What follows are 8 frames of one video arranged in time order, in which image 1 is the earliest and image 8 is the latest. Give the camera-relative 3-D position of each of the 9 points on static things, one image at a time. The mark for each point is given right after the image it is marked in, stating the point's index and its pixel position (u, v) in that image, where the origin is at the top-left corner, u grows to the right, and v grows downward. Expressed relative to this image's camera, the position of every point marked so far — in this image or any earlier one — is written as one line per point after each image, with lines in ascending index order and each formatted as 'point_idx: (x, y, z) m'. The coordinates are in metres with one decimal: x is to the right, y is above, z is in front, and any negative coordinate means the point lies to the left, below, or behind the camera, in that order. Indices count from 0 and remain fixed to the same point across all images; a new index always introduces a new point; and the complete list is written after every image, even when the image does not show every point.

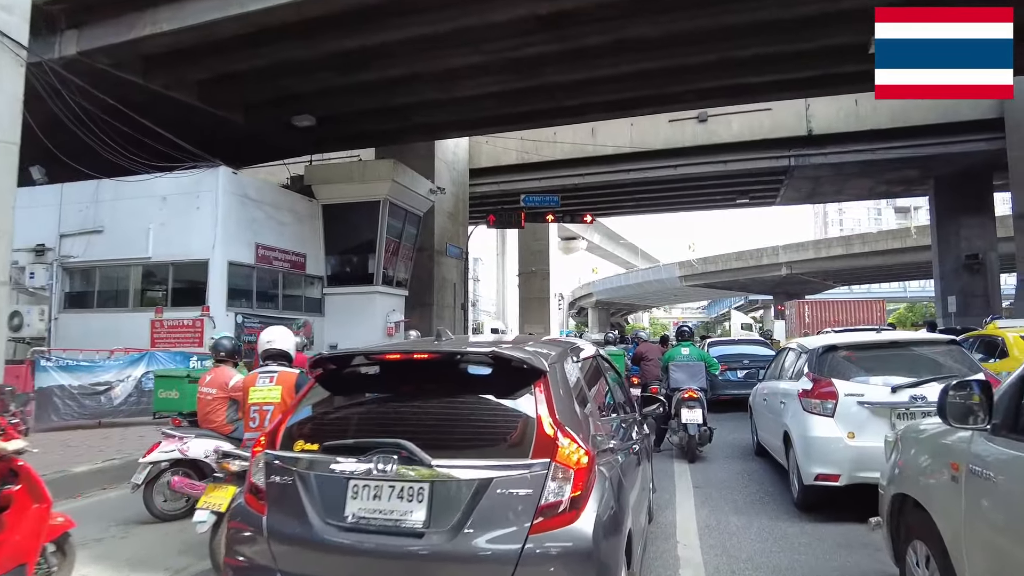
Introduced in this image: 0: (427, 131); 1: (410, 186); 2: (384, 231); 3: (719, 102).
0: (-2.2, +4.1, +17.7) m
1: (-2.5, +2.4, +15.8) m
2: (-3.0, +1.3, +15.5) m
3: (+4.8, +4.3, +15.7) m
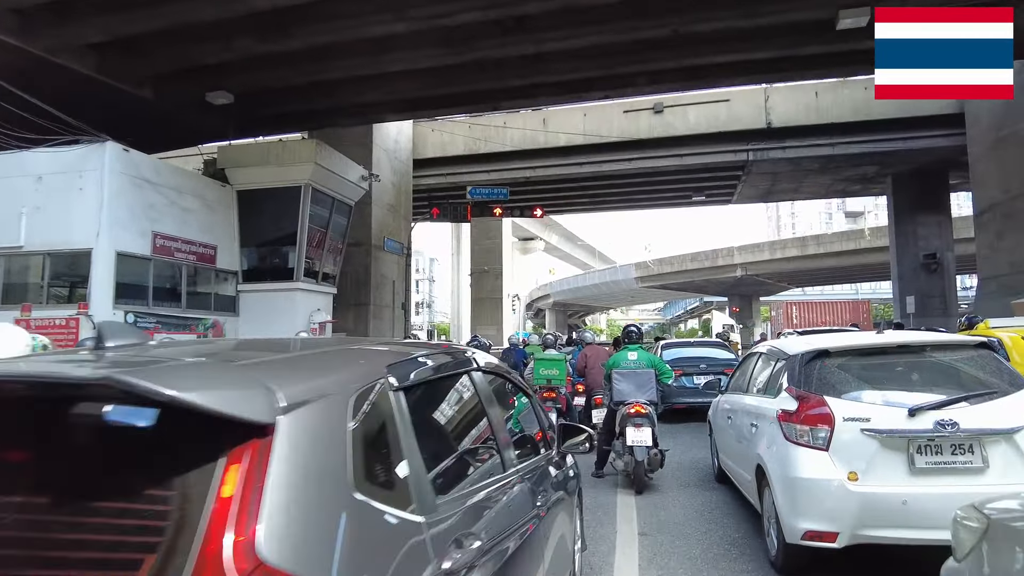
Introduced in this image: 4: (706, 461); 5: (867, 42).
0: (-3.6, +4.2, +16.1) m
1: (-3.8, +2.5, +14.2) m
2: (-4.3, +1.3, +13.9) m
3: (+3.5, +4.4, +14.5) m
4: (+2.0, -1.8, +6.9) m
5: (+6.7, +4.6, +12.6) m
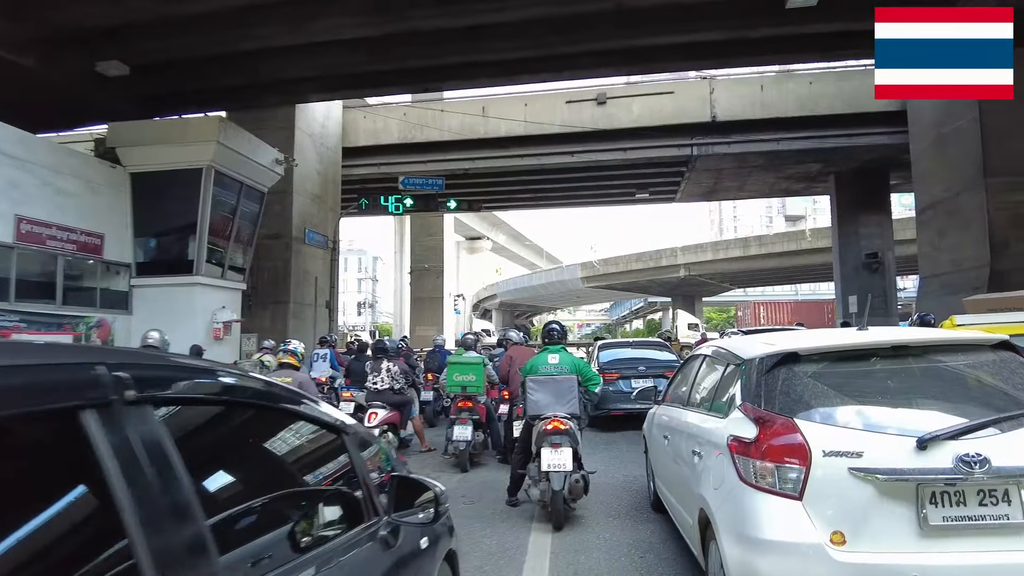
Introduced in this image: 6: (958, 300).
0: (-5.1, +4.3, +14.7) m
1: (-5.1, +2.6, +12.8) m
2: (-5.6, +1.4, +12.4) m
3: (+2.1, +4.5, +13.7) m
4: (+1.1, -1.7, +5.9) m
5: (+5.4, +4.7, +11.9) m
6: (+10.2, -0.3, +15.3) m
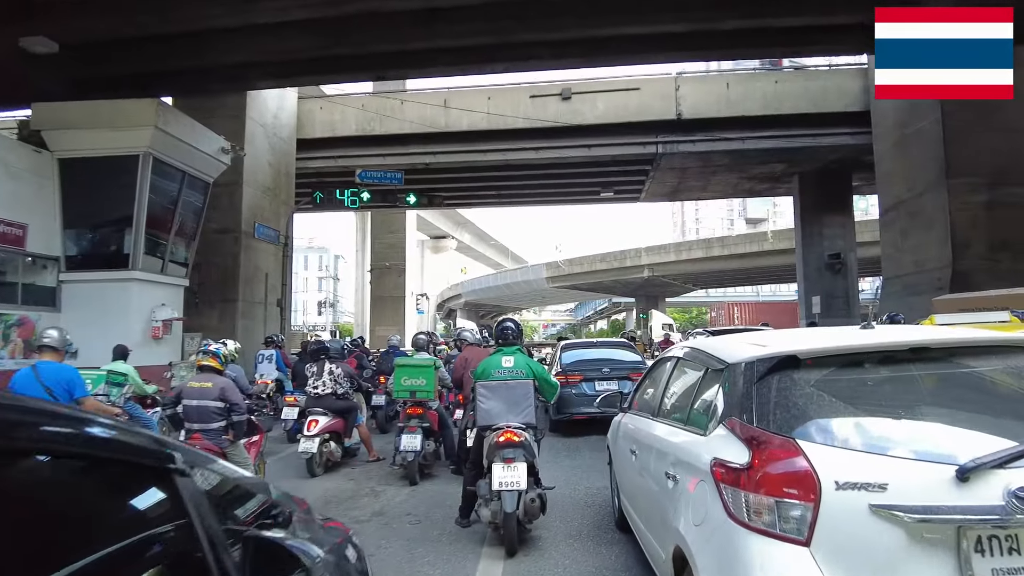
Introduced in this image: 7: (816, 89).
0: (-5.9, +4.4, +13.9) m
1: (-5.9, +2.7, +12.0) m
2: (-6.3, +1.5, +11.6) m
3: (+1.3, +4.5, +13.2) m
4: (+0.8, -1.7, +5.4) m
5: (+4.8, +4.7, +11.7) m
6: (+9.3, -0.3, +15.3) m
7: (+8.4, +5.4, +18.4) m
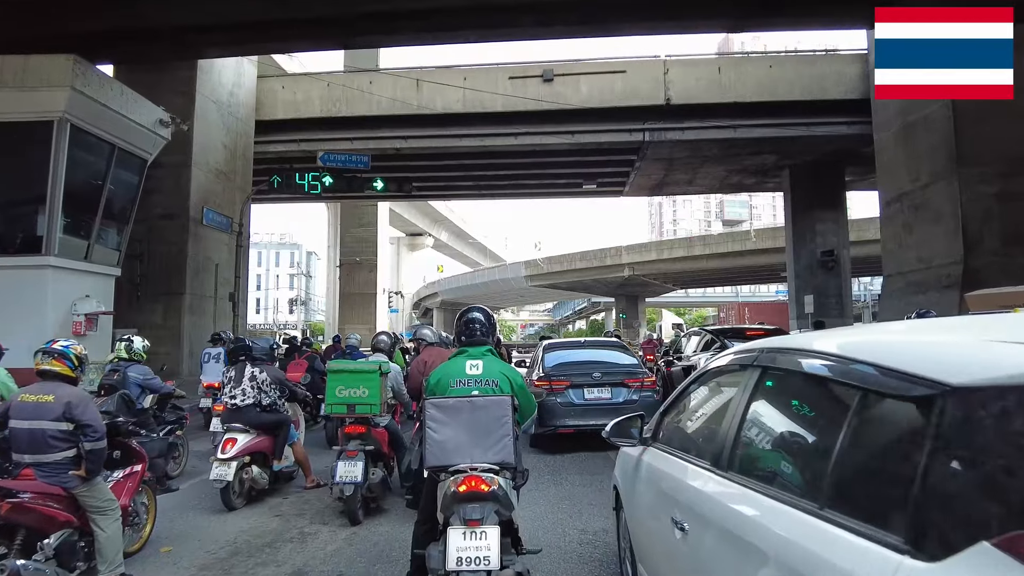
0: (-6.4, +4.5, +12.3) m
1: (-6.2, +2.8, +10.4) m
2: (-6.7, +1.7, +10.0) m
3: (+0.9, +4.6, +11.9) m
4: (+0.6, -1.5, +4.1) m
5: (+4.4, +4.8, +10.5) m
6: (+8.8, -0.2, +14.3) m
7: (+7.8, +5.5, +17.3) m
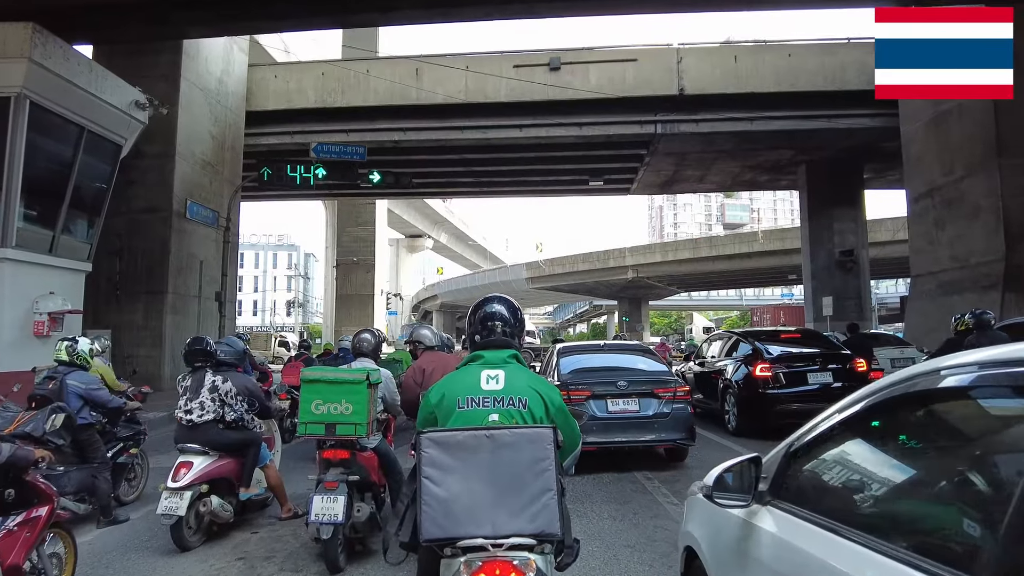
0: (-6.2, +4.6, +11.4) m
1: (-6.1, +2.9, +9.5) m
2: (-6.6, +1.7, +9.0) m
3: (+1.0, +4.6, +11.0) m
4: (+0.7, -1.5, +3.1) m
5: (+4.6, +4.8, +9.5) m
6: (+8.9, -0.2, +13.3) m
7: (+7.9, +5.5, +16.4) m
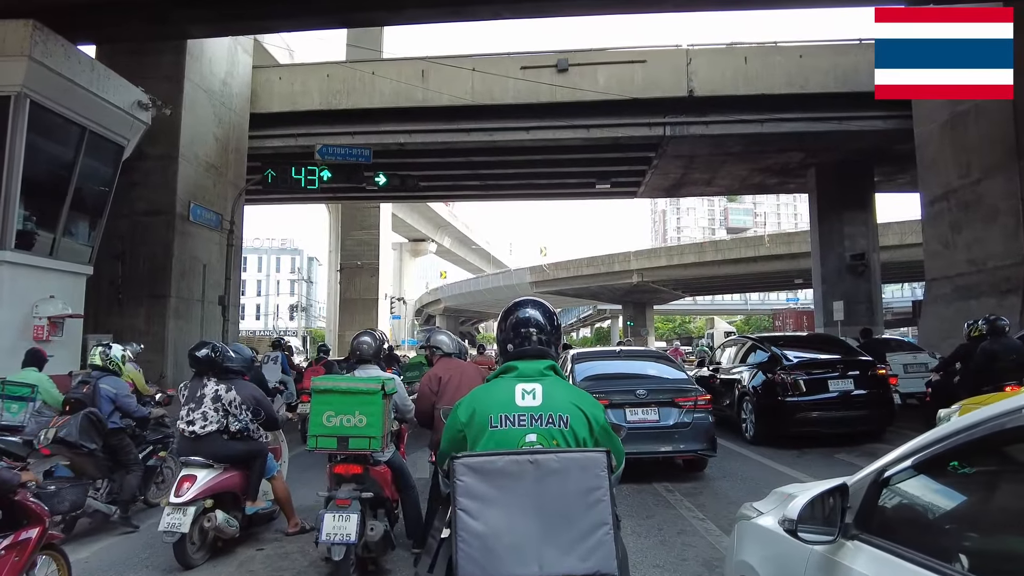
0: (-6.1, +4.5, +11.2) m
1: (-5.9, +2.8, +9.3) m
2: (-6.4, +1.7, +8.9) m
3: (+1.2, +4.6, +10.8) m
4: (+0.8, -1.5, +2.9) m
5: (+4.7, +4.8, +9.3) m
6: (+9.1, -0.3, +13.1) m
7: (+8.1, +5.4, +16.1) m
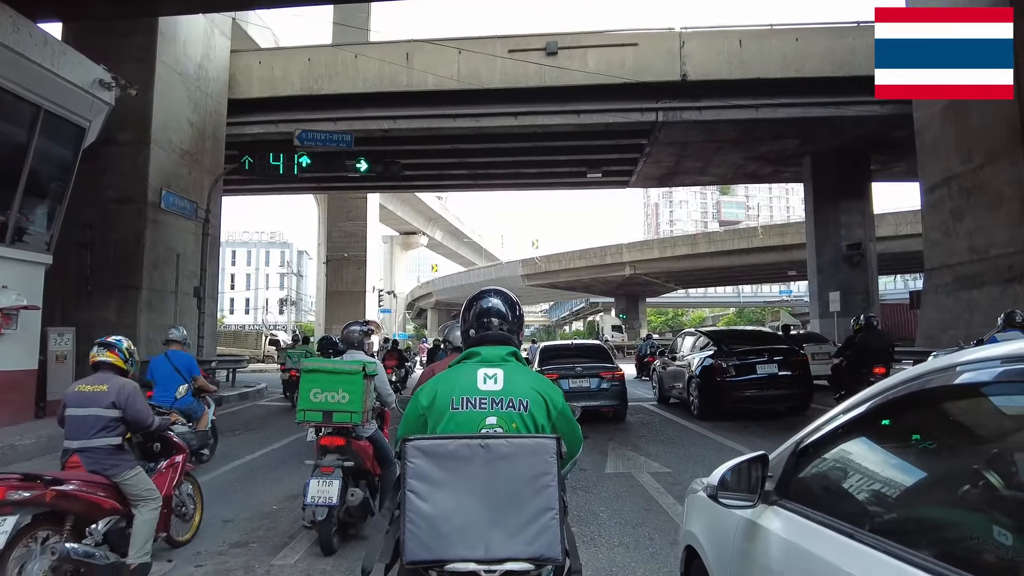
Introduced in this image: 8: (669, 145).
0: (-6.3, +4.7, +10.6) m
1: (-6.2, +3.0, +8.7) m
2: (-6.7, +1.8, +8.3) m
3: (+1.0, +4.7, +10.2) m
4: (+0.7, -1.4, +2.4) m
5: (+4.5, +4.9, +8.8) m
6: (+8.8, -0.1, +12.6) m
7: (+7.8, +5.6, +15.7) m
8: (+4.4, +4.0, +18.9) m
